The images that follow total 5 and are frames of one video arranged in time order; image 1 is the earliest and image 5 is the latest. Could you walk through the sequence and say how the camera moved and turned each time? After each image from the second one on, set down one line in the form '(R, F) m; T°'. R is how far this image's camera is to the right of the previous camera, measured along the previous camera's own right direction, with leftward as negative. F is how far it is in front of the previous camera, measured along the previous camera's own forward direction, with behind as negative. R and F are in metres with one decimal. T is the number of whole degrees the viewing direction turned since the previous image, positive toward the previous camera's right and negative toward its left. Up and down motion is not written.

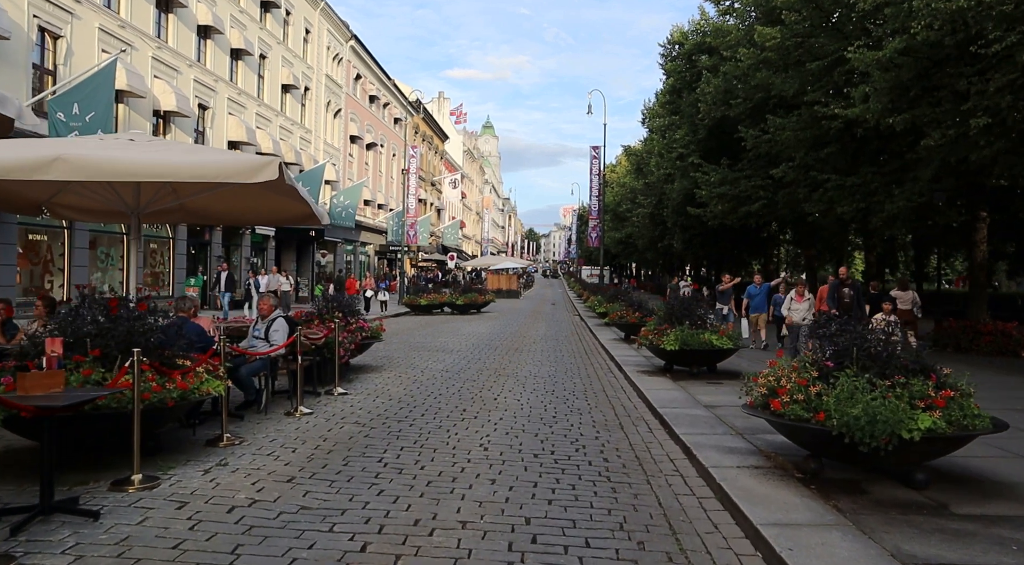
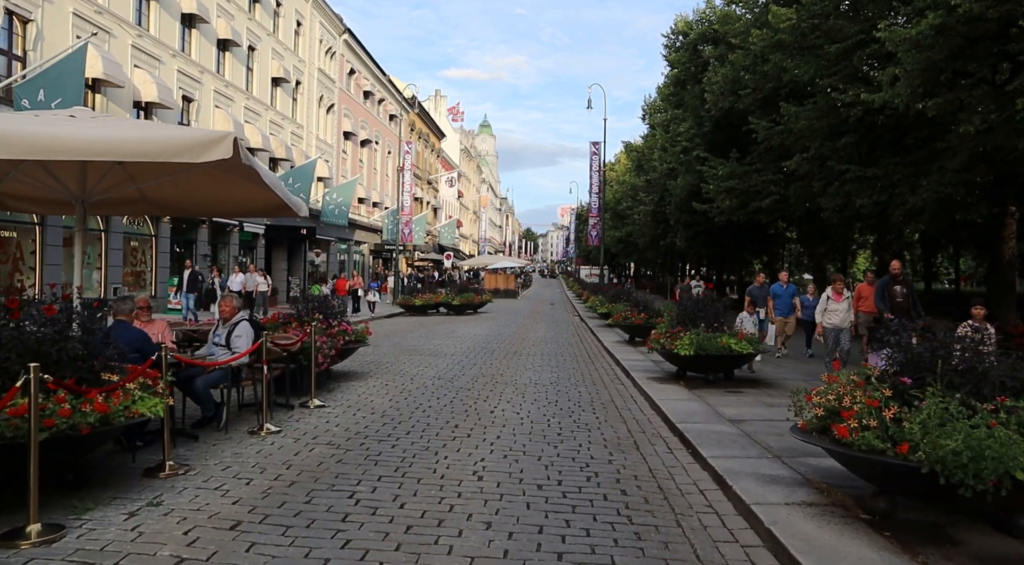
(0.0, +1.1) m; 0°
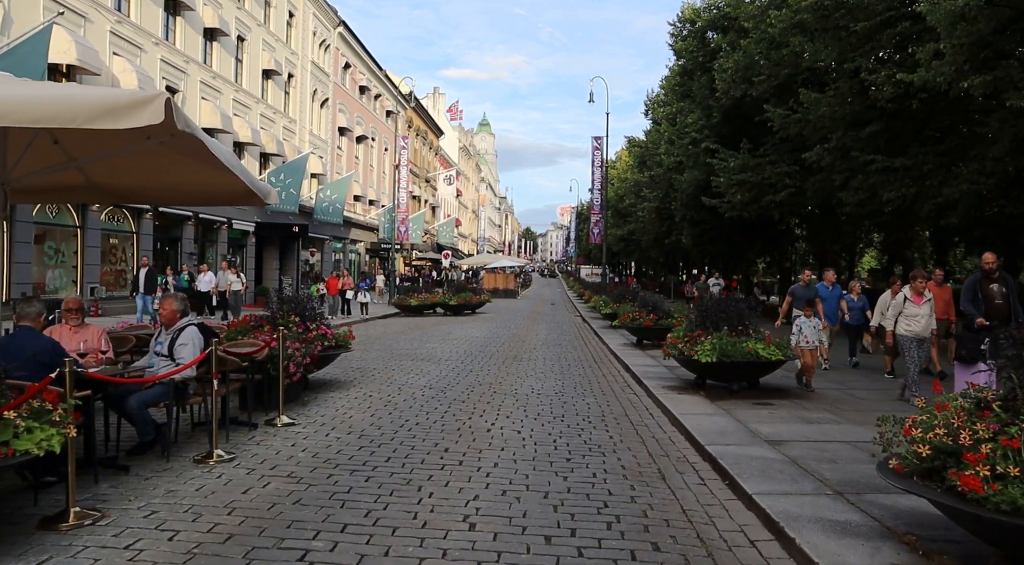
(0.0, +1.3) m; 0°
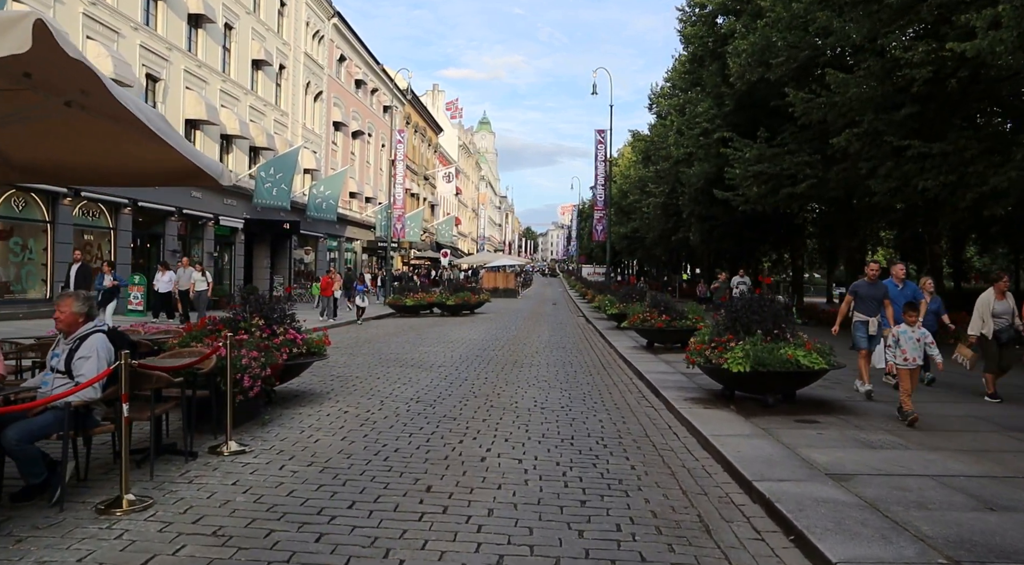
(0.0, +1.4) m; 0°
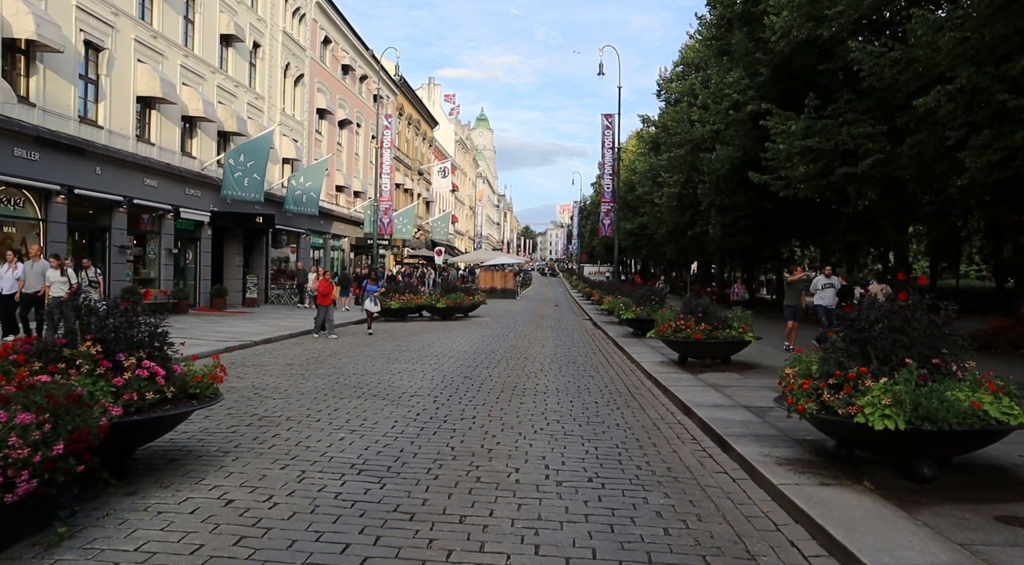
(0.0, +3.4) m; 0°
